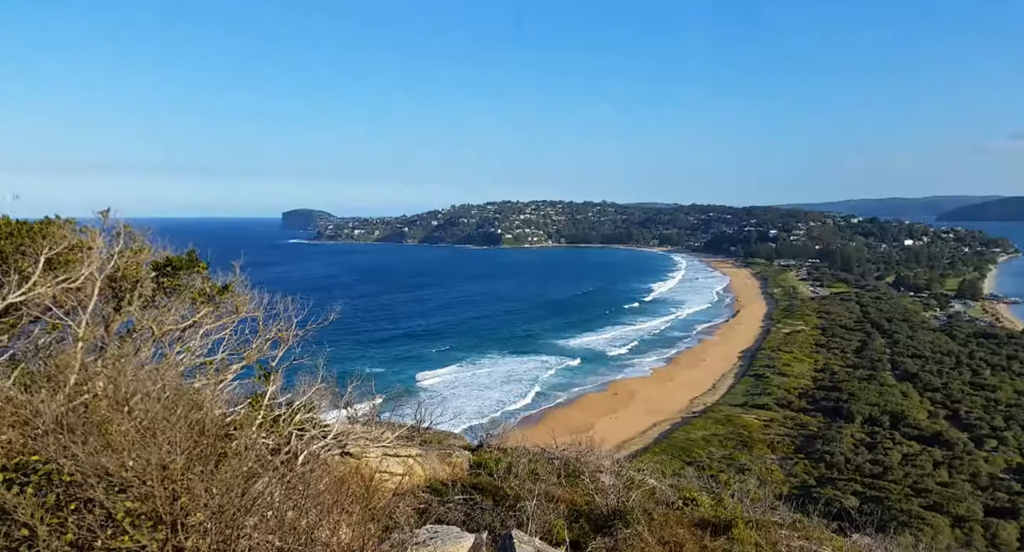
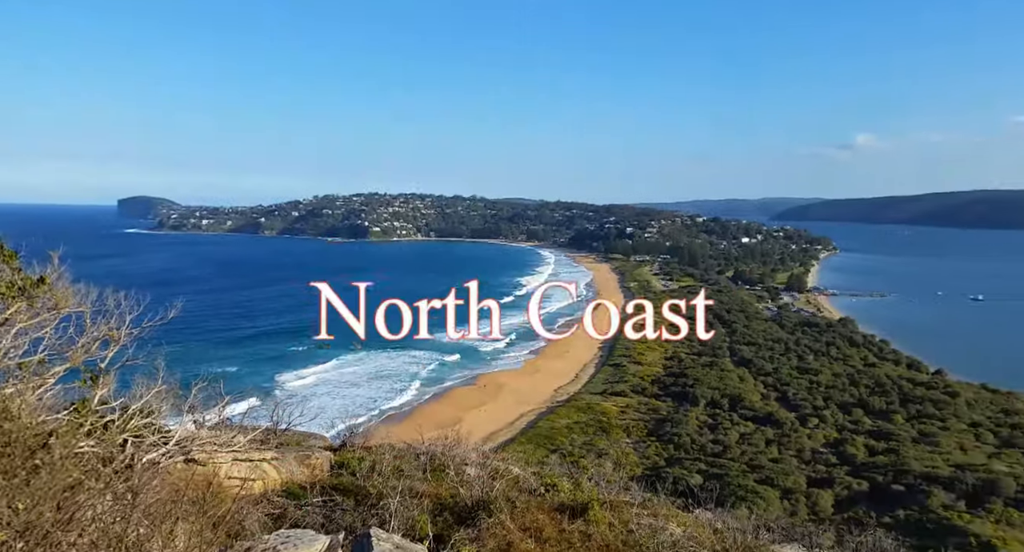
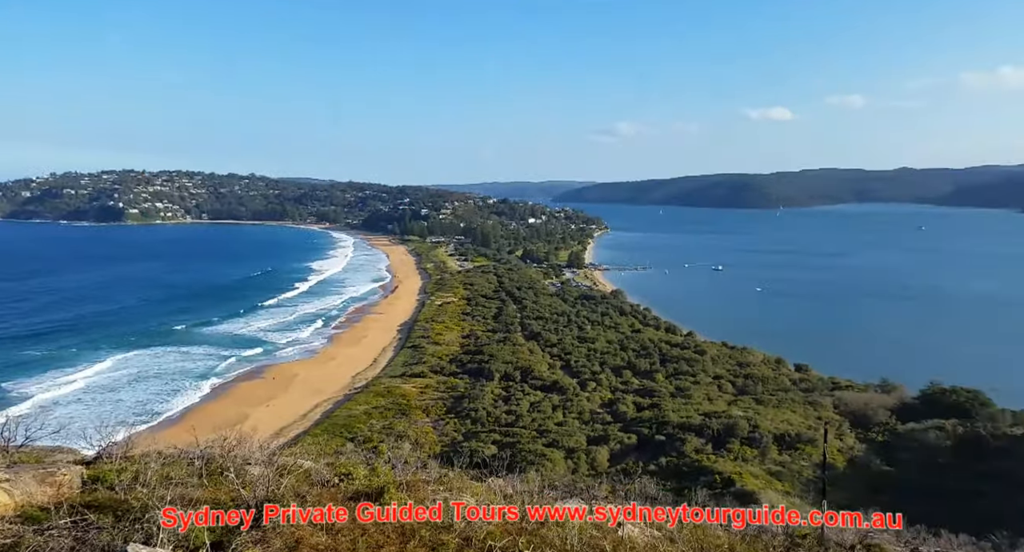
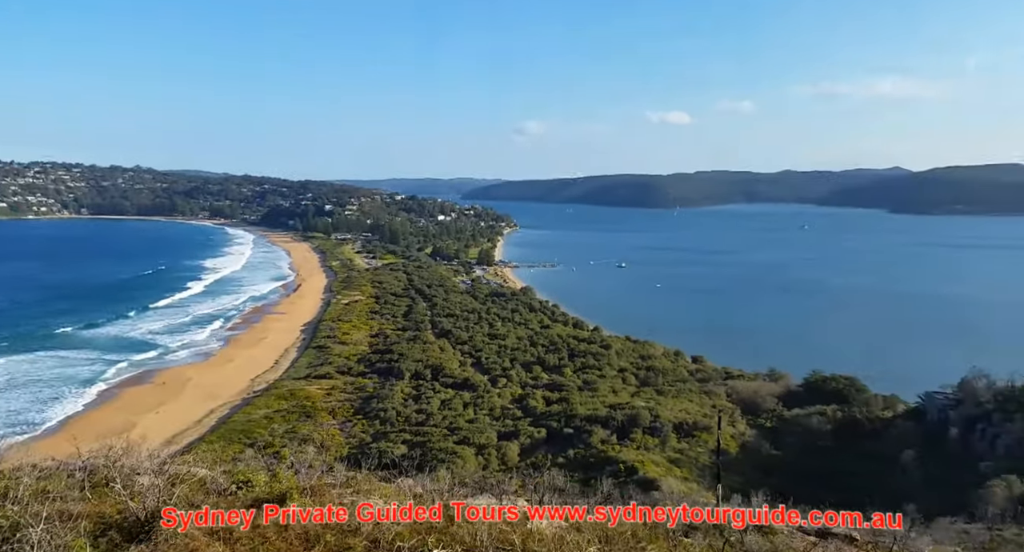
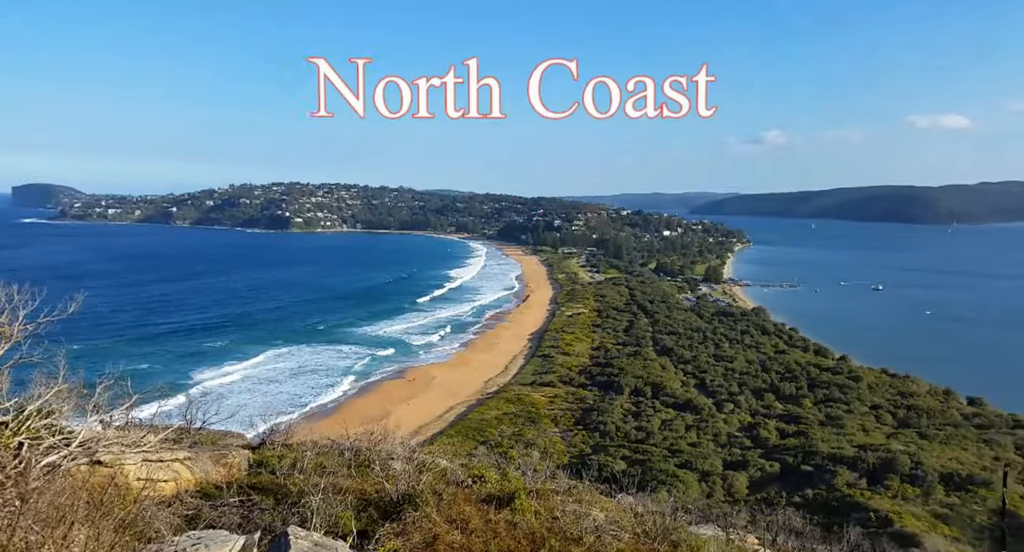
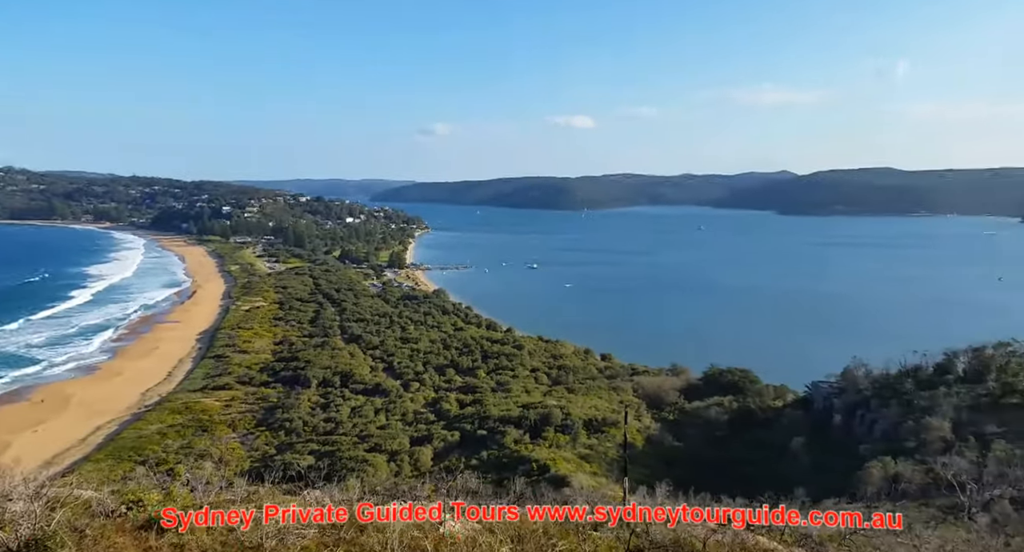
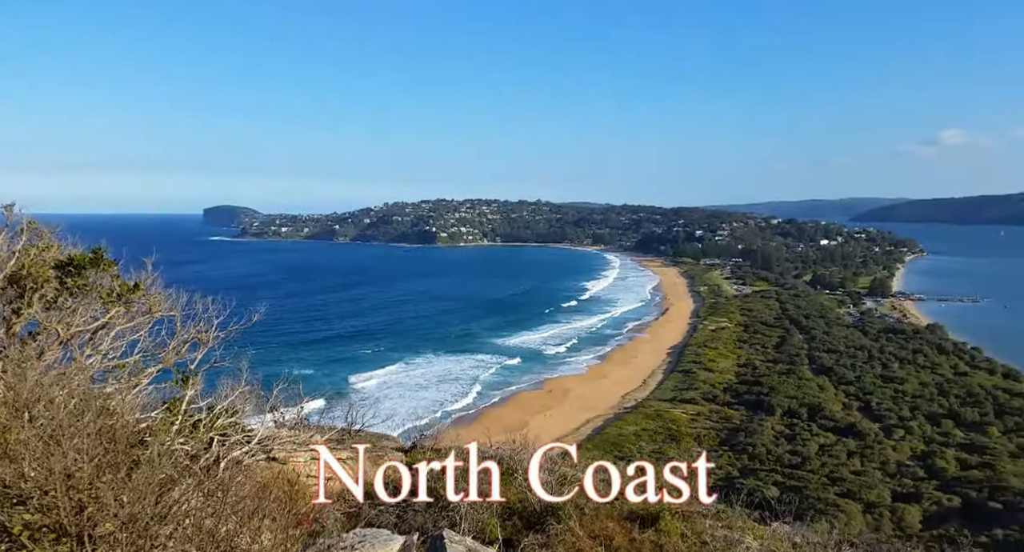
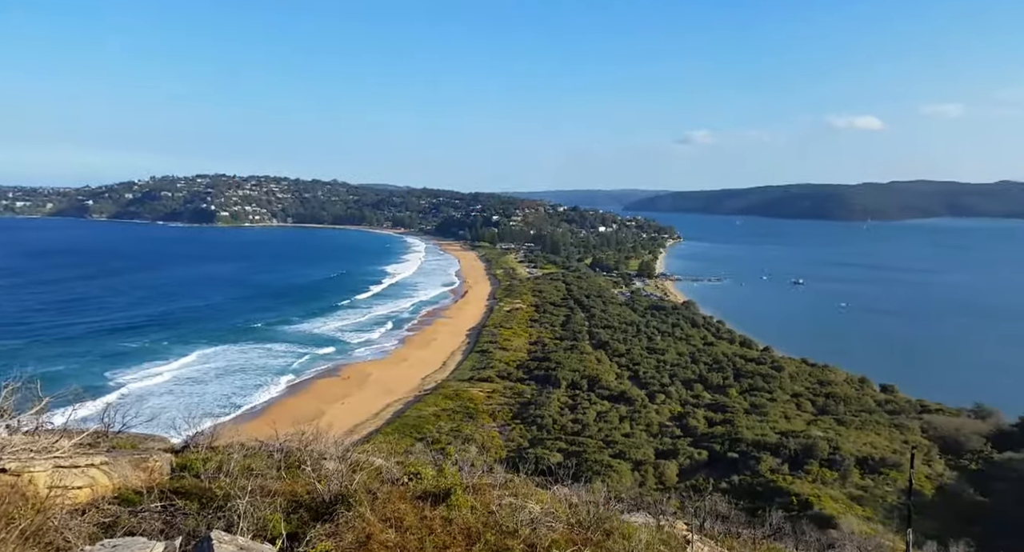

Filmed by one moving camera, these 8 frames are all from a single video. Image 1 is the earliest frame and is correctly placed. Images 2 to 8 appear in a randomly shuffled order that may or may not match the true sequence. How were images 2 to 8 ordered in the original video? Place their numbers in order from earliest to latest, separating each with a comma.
7, 2, 5, 8, 3, 4, 6
